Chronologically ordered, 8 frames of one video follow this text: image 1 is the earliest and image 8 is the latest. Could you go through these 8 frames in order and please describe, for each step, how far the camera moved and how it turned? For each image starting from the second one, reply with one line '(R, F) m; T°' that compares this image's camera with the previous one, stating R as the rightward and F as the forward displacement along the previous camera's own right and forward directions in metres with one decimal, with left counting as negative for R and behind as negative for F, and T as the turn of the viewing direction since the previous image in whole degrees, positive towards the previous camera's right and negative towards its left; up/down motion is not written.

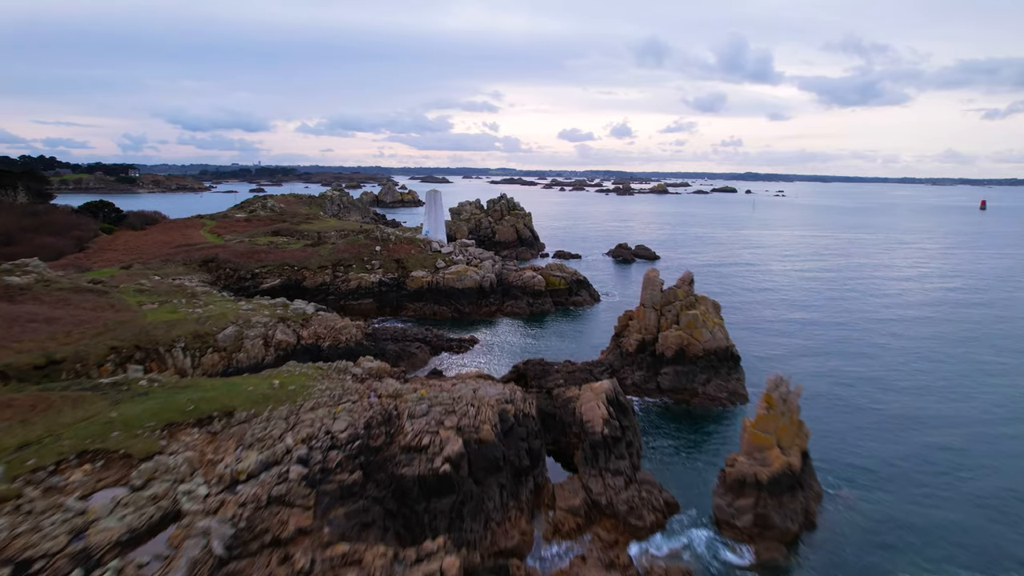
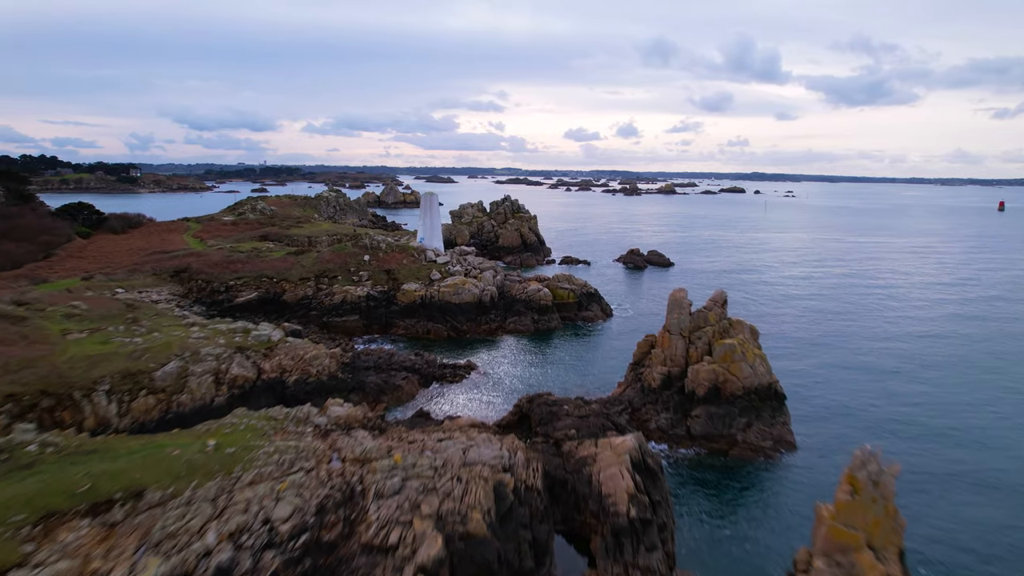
(+0.1, +4.0) m; 0°
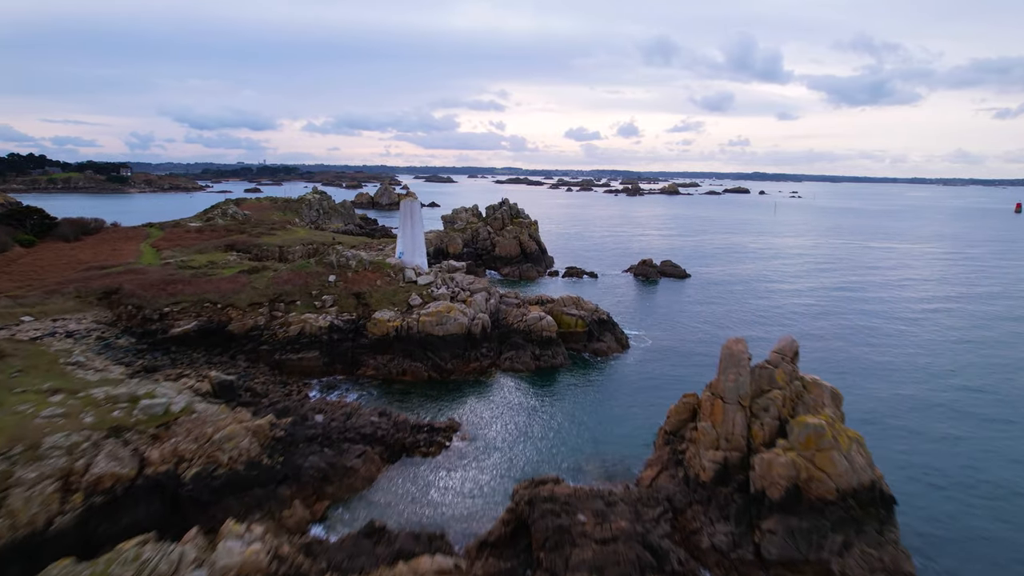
(+0.2, +6.3) m; 0°
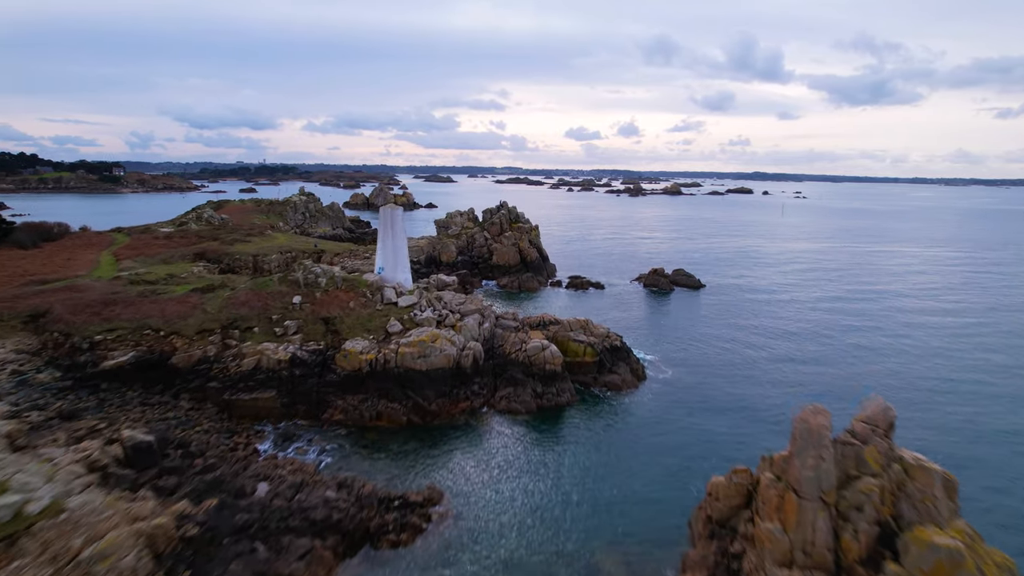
(+0.1, +4.6) m; 0°
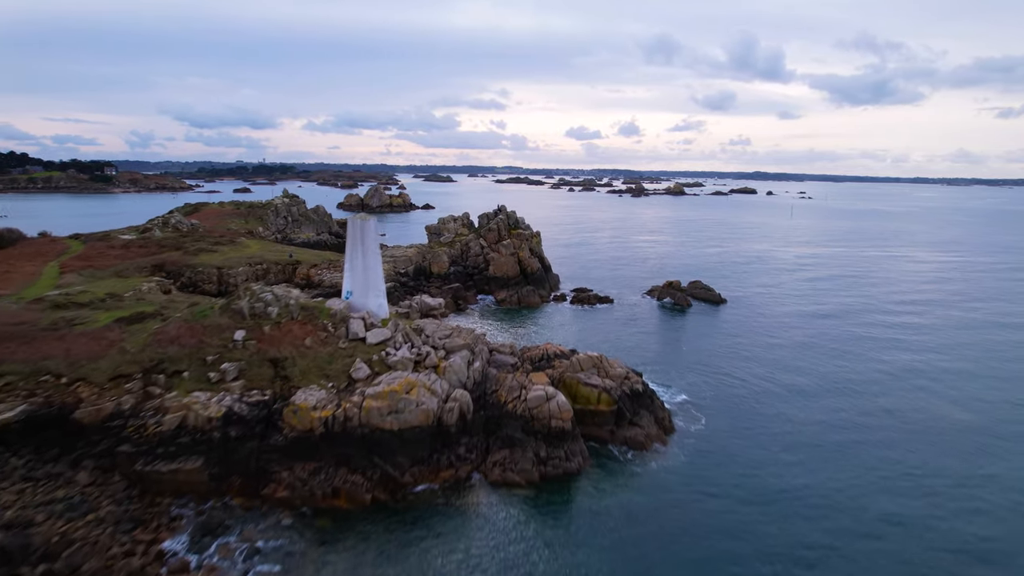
(+0.1, +5.2) m; 0°
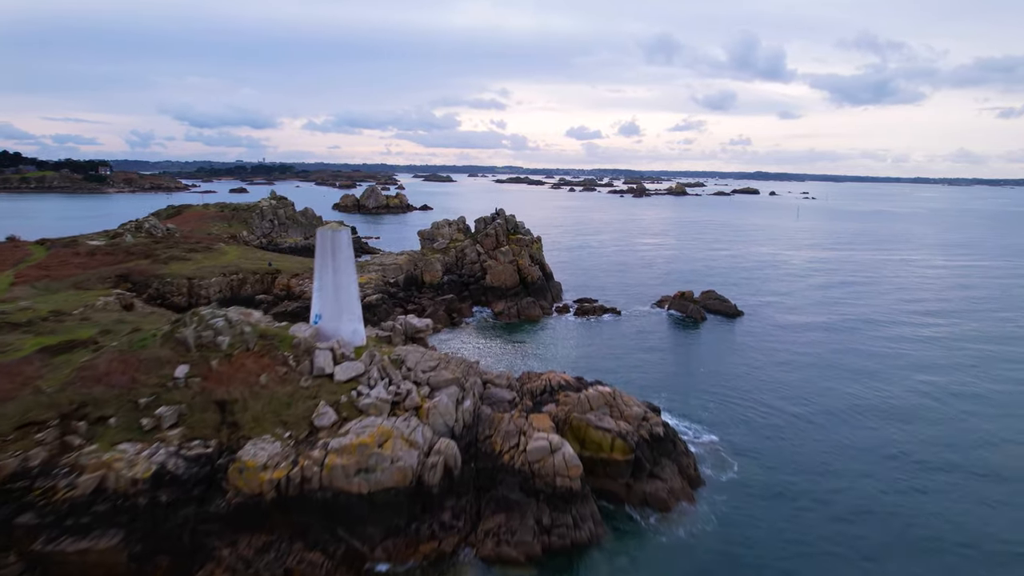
(+0.1, +3.5) m; 0°
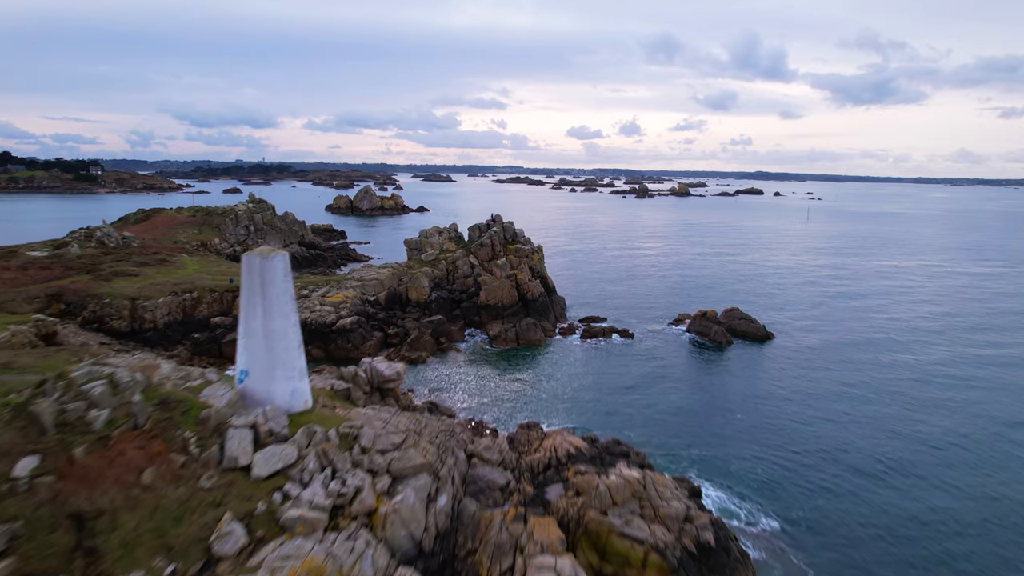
(+0.2, +5.2) m; 0°
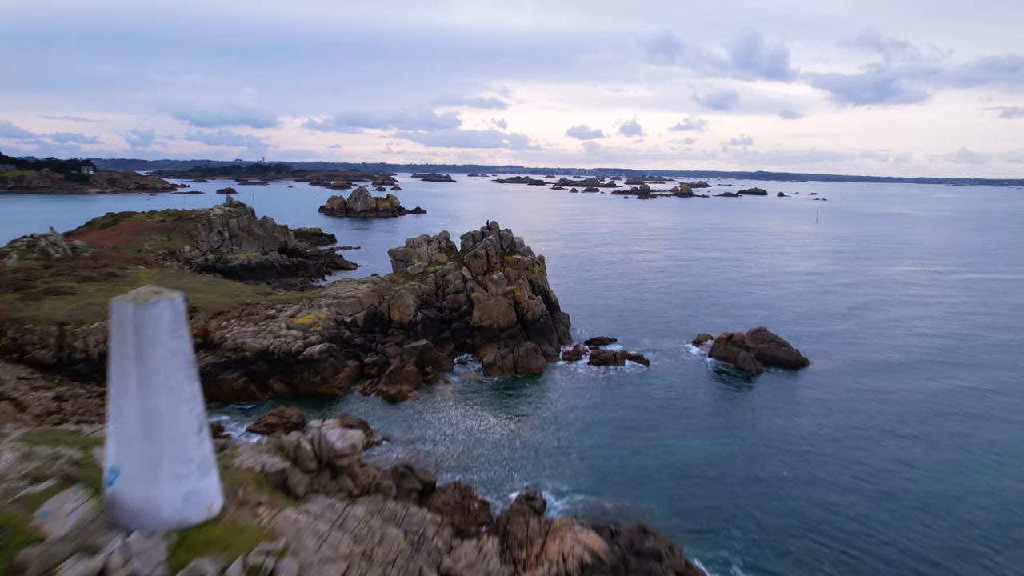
(+0.1, +4.7) m; 0°
